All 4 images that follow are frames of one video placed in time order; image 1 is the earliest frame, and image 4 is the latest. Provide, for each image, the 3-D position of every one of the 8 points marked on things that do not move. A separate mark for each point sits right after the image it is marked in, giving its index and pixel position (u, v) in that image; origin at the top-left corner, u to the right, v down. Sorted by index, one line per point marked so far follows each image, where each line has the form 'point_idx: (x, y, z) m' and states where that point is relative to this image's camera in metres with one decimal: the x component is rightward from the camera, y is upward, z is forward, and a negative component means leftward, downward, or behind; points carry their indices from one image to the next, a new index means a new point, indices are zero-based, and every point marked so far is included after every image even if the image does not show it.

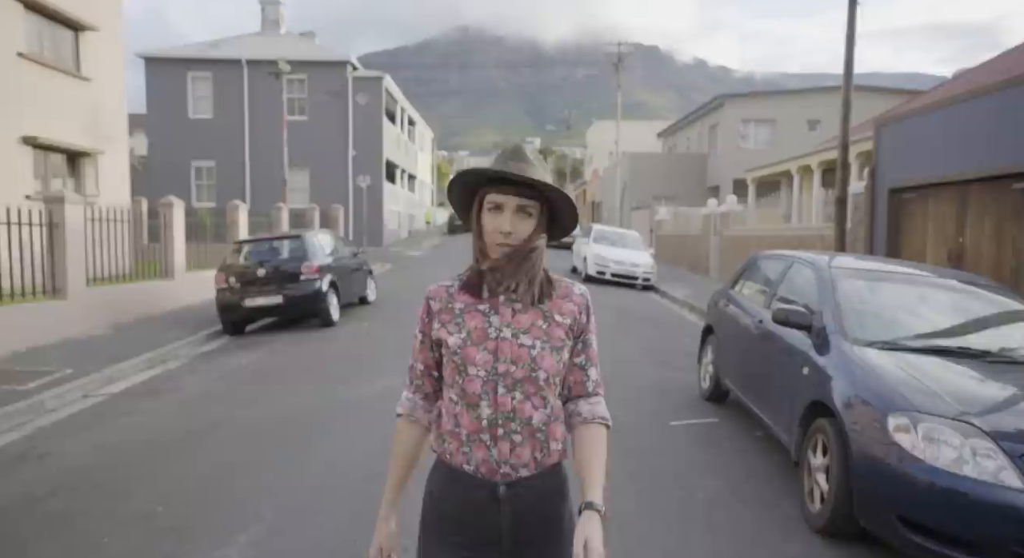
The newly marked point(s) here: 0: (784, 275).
0: (+2.4, +0.1, +6.0) m
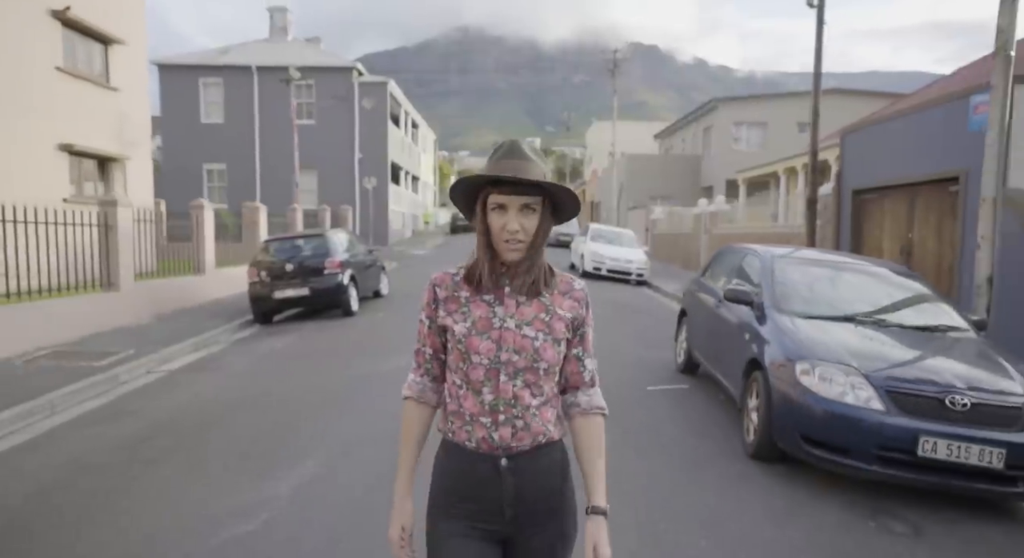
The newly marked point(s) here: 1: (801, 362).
0: (+2.5, +0.2, +7.2) m
1: (+2.0, -0.6, +4.6) m
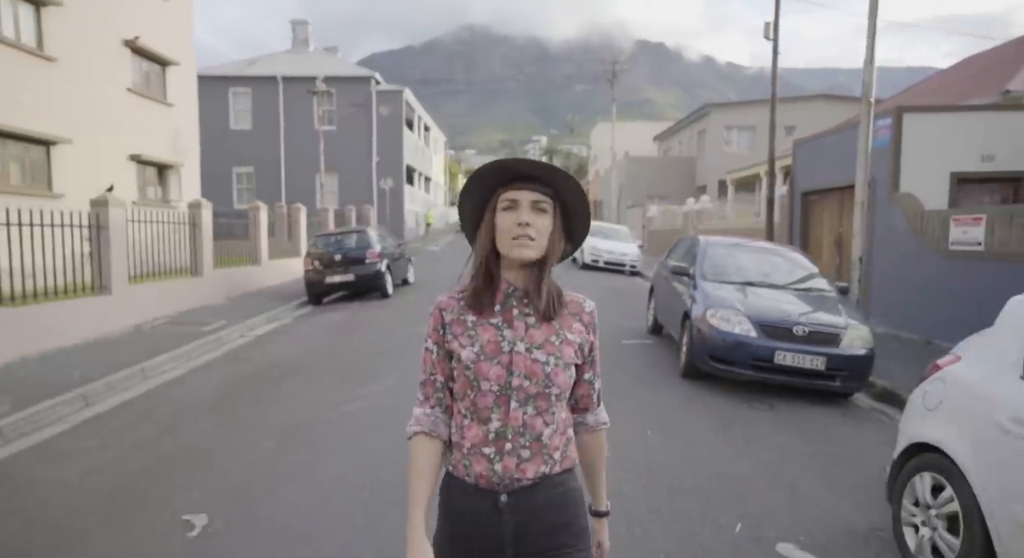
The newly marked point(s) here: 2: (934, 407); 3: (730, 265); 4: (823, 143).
0: (+2.6, +0.4, +9.6) m
1: (+2.1, -0.3, +7.0) m
2: (+2.2, -0.6, +3.4) m
3: (+2.9, +0.2, +8.5) m
4: (+6.4, +2.8, +13.4) m
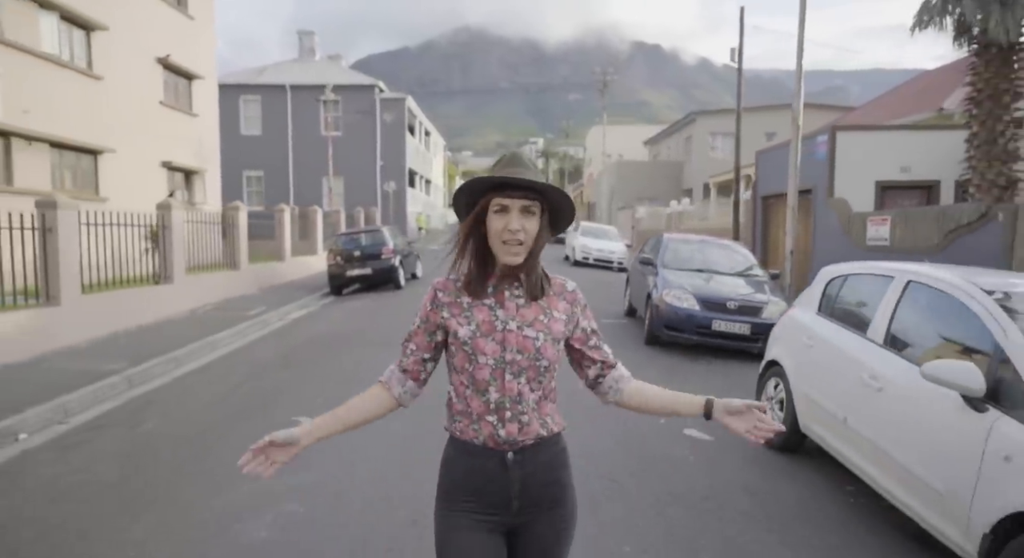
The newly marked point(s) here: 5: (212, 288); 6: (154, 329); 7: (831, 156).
0: (+2.6, +0.6, +11.6) m
1: (+2.1, -0.2, +9.0) m
2: (+2.2, -0.5, +5.3) m
3: (+2.8, +0.3, +10.4) m
4: (+6.3, +3.0, +15.3) m
5: (-6.3, -0.1, +14.0) m
6: (-5.9, -0.8, +10.6) m
7: (+6.0, +2.3, +12.3) m
